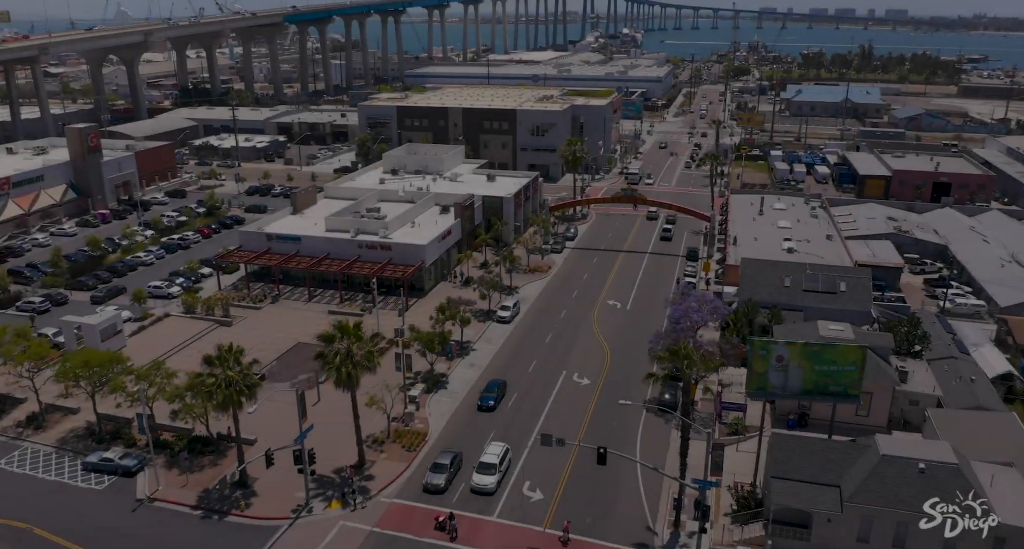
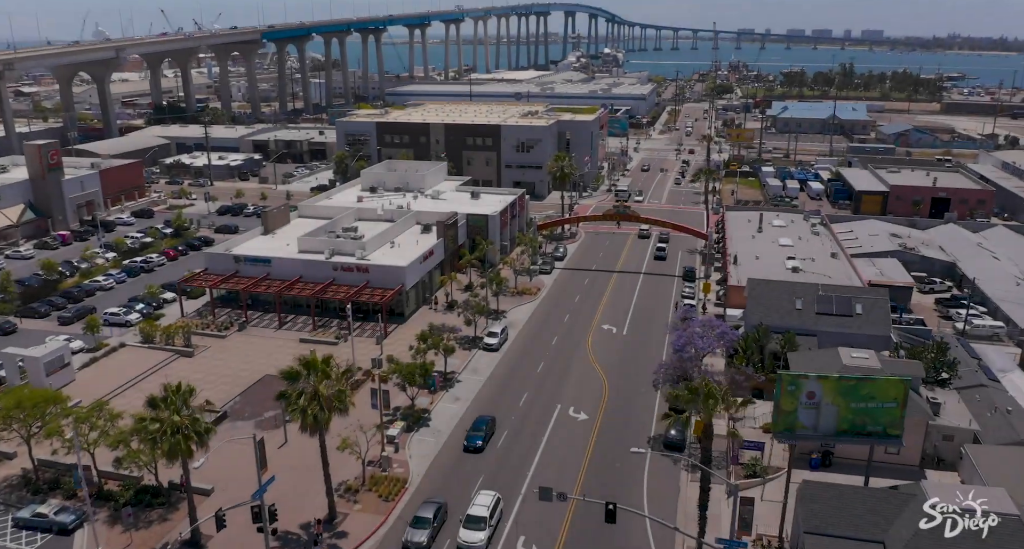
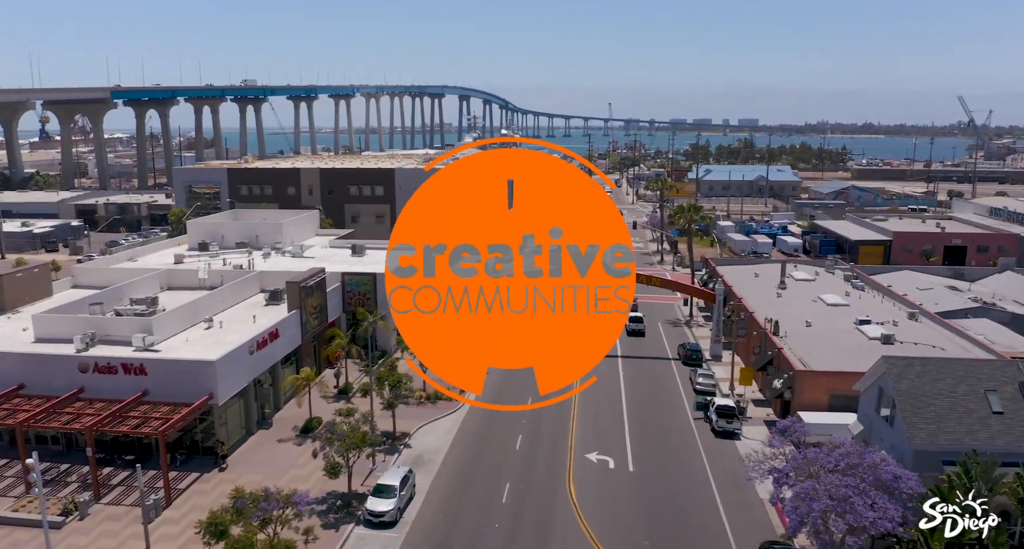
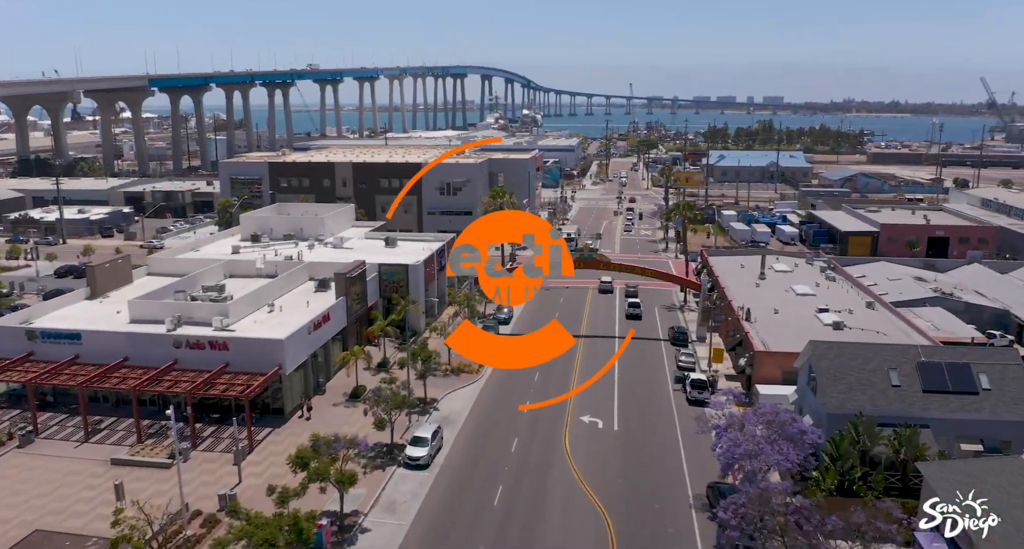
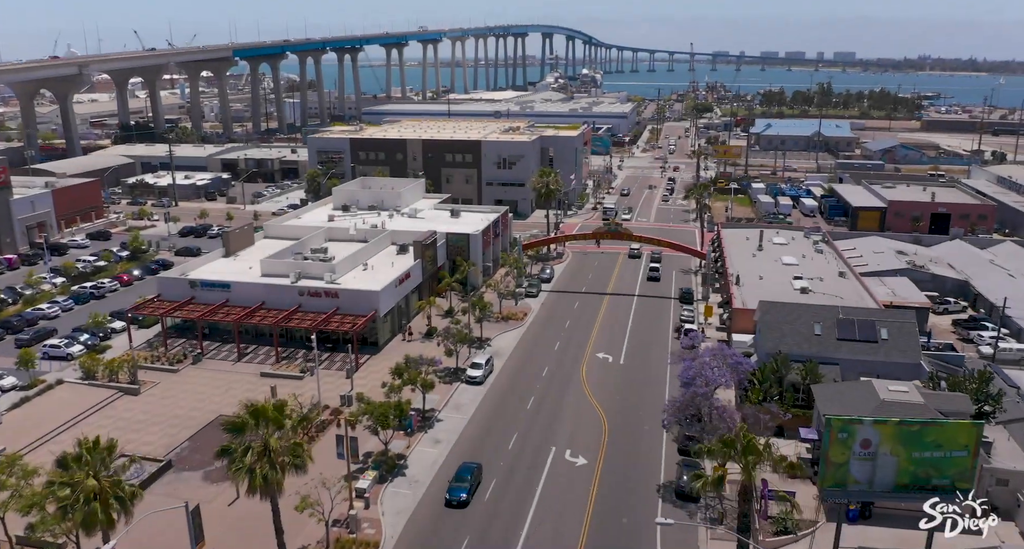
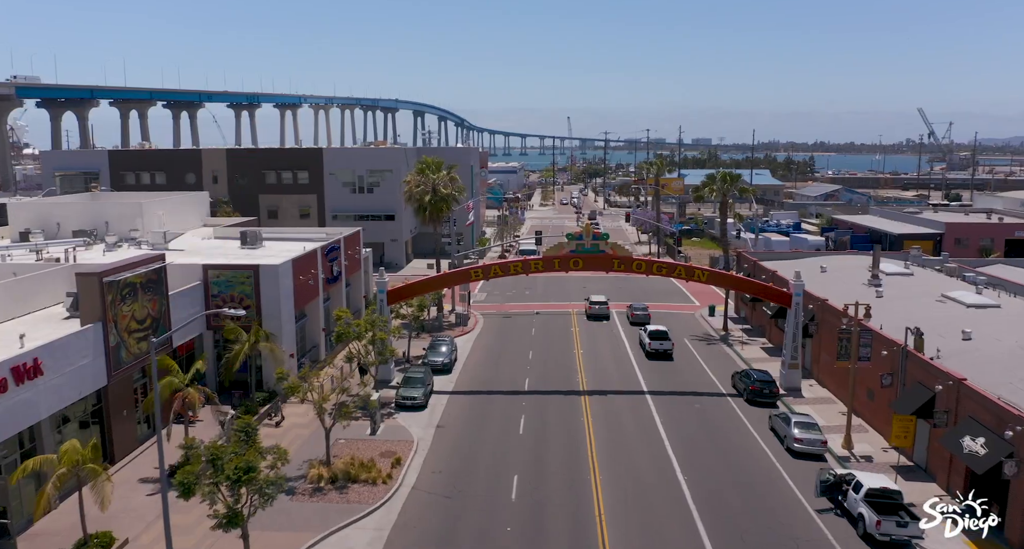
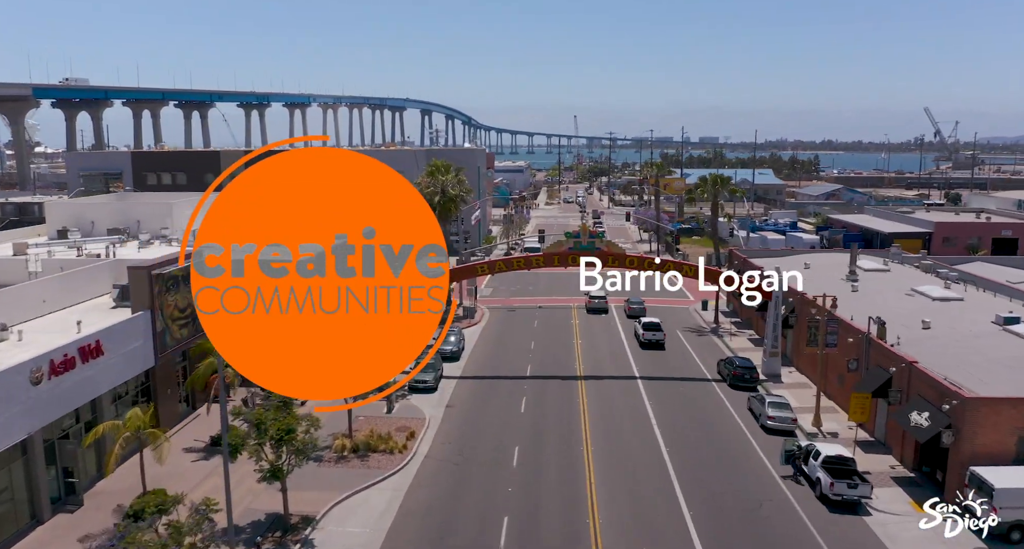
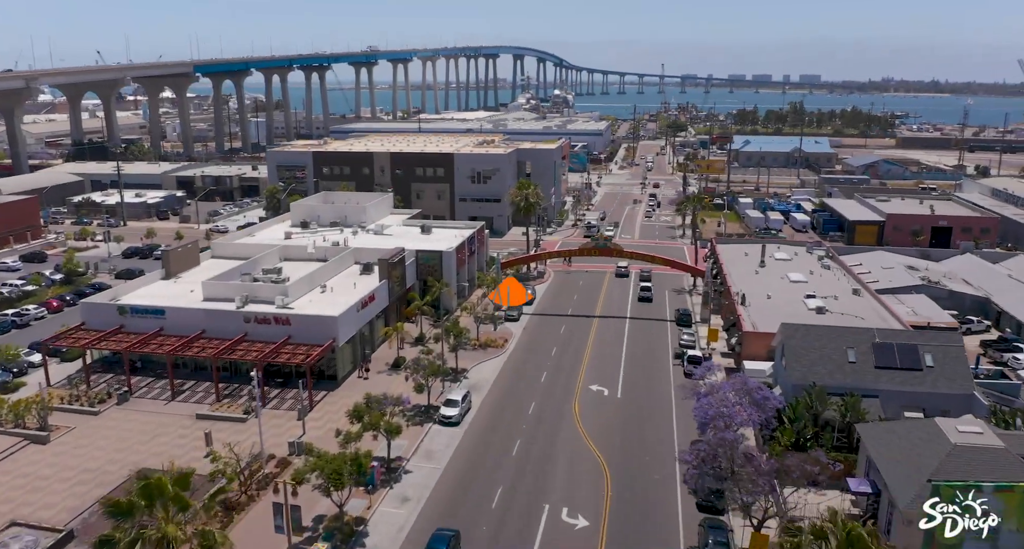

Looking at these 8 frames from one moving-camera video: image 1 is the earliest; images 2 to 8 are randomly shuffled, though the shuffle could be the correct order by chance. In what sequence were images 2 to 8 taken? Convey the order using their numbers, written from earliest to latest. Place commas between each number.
2, 5, 8, 4, 3, 7, 6
